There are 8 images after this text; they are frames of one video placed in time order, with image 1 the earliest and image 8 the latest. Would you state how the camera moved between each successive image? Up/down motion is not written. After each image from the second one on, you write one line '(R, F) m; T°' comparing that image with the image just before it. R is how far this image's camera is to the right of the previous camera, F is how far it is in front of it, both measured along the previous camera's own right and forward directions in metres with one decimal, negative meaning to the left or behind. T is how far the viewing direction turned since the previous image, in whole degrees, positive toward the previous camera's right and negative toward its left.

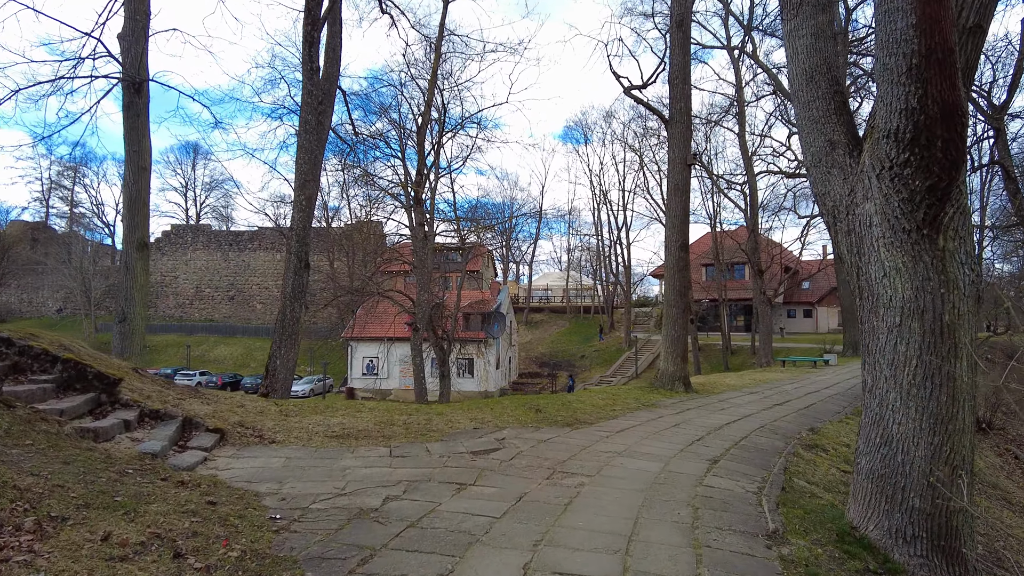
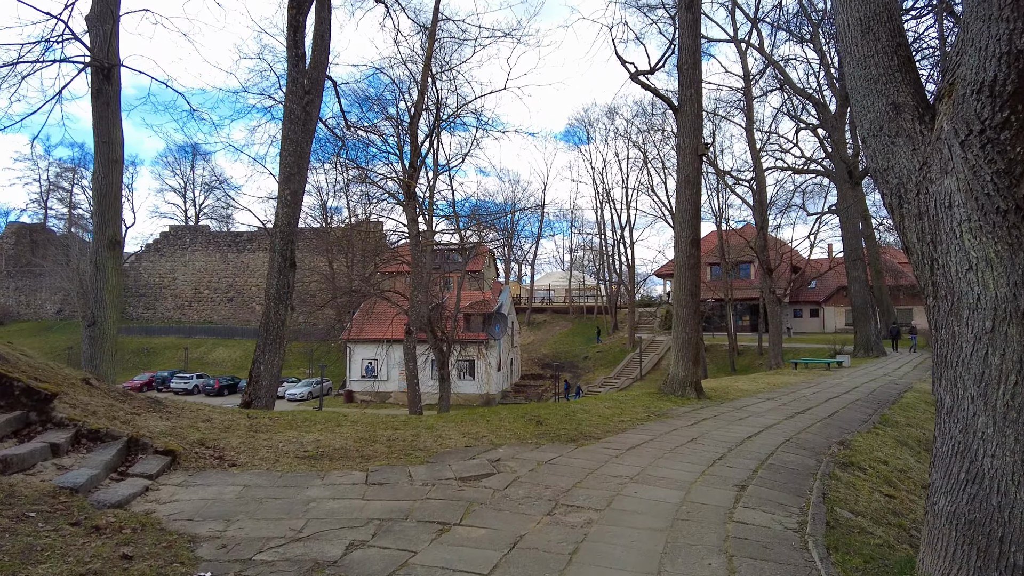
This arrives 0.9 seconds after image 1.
(+0.1, +0.7) m; 0°
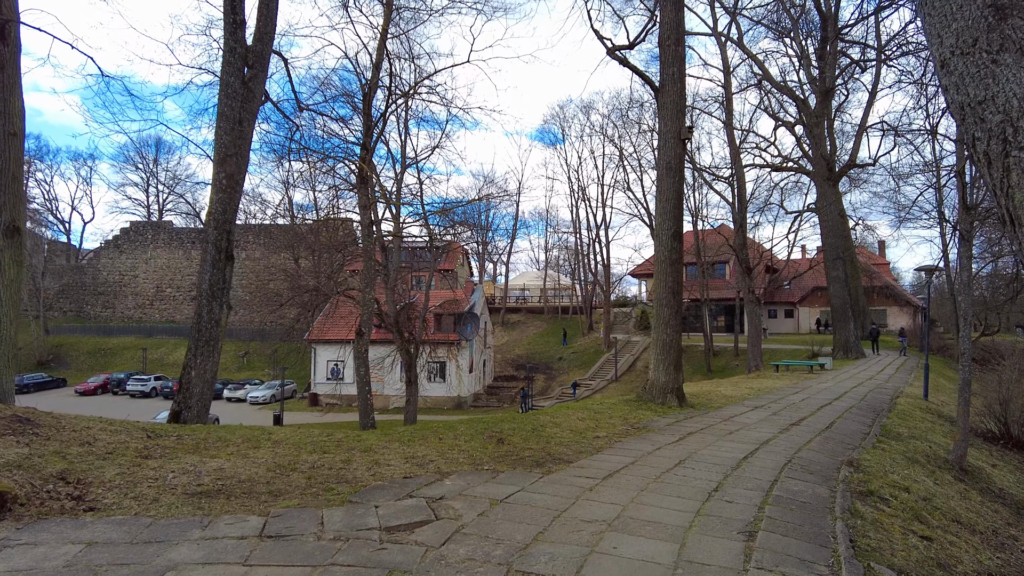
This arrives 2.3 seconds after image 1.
(+0.2, +1.0) m; +2°
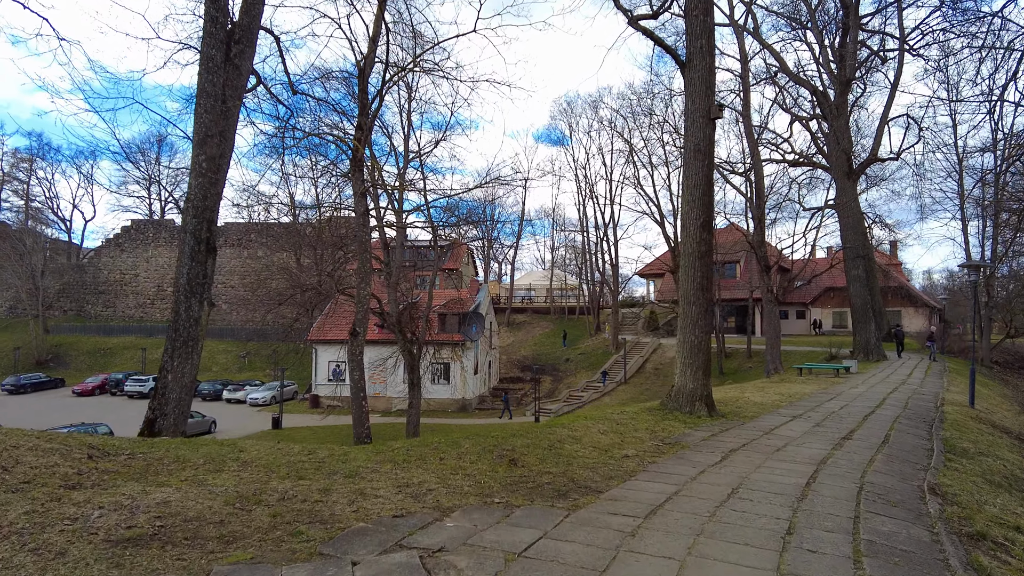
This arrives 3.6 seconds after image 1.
(-0.1, +0.9) m; 0°
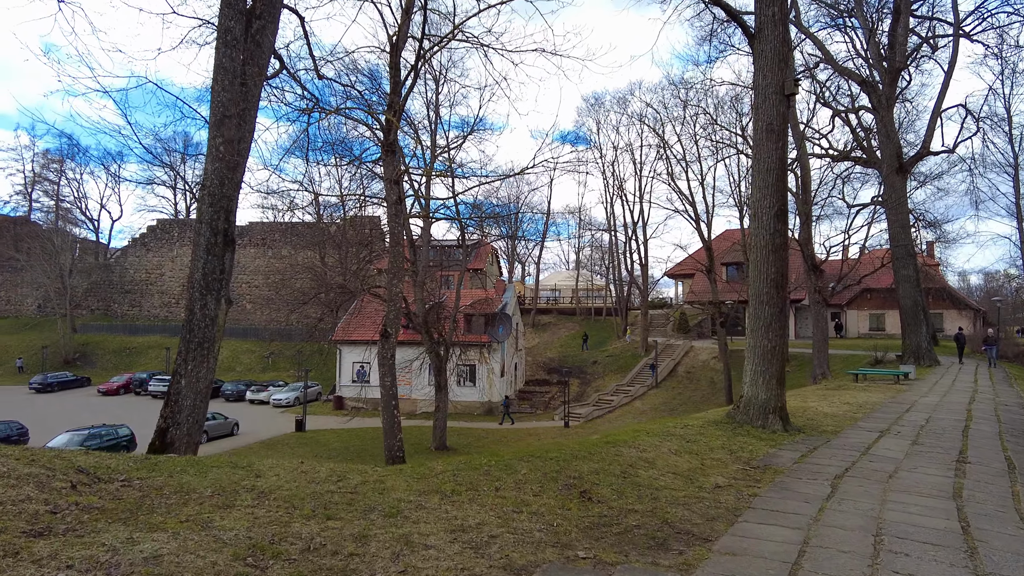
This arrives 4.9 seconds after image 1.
(-0.4, +0.9) m; -2°
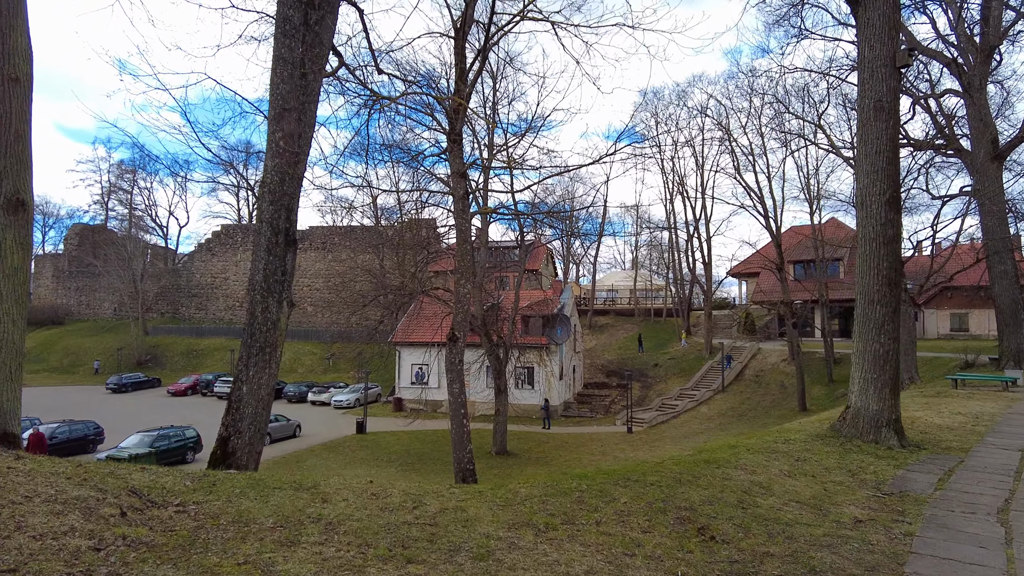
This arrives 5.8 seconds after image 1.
(-0.3, +0.6) m; -5°
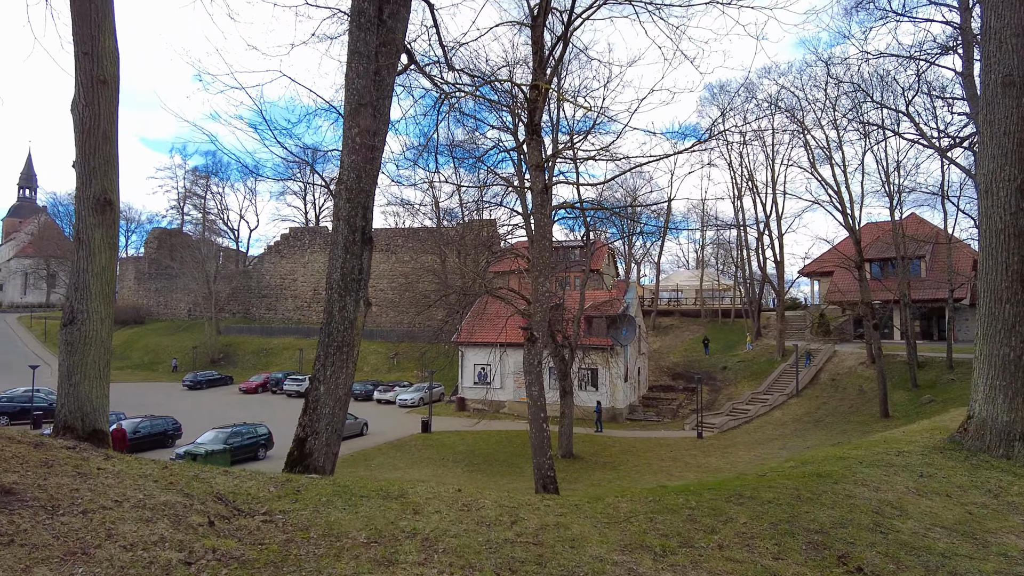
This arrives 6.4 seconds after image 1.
(-0.3, +0.3) m; -5°
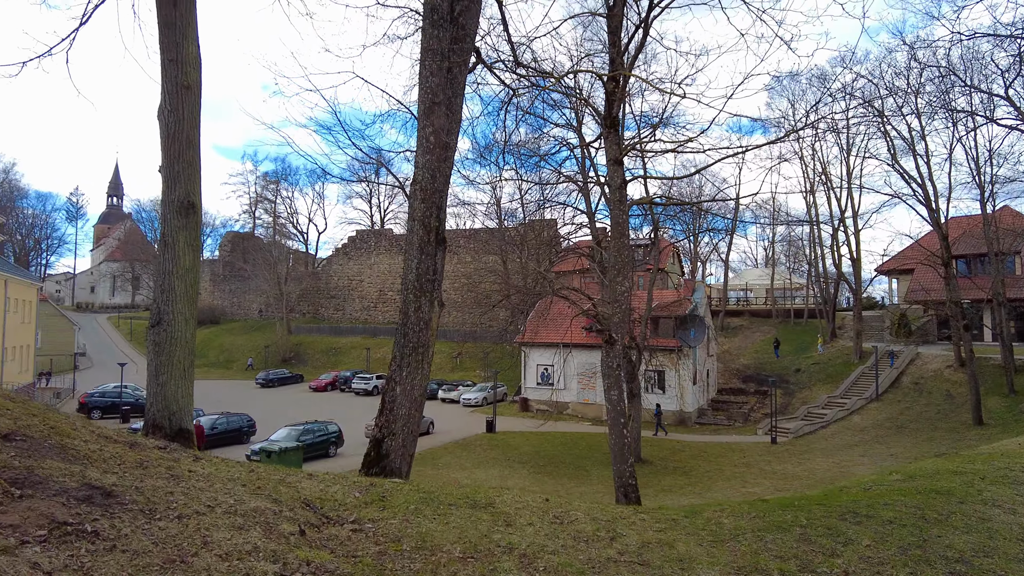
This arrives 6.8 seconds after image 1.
(-0.2, +0.2) m; -6°
